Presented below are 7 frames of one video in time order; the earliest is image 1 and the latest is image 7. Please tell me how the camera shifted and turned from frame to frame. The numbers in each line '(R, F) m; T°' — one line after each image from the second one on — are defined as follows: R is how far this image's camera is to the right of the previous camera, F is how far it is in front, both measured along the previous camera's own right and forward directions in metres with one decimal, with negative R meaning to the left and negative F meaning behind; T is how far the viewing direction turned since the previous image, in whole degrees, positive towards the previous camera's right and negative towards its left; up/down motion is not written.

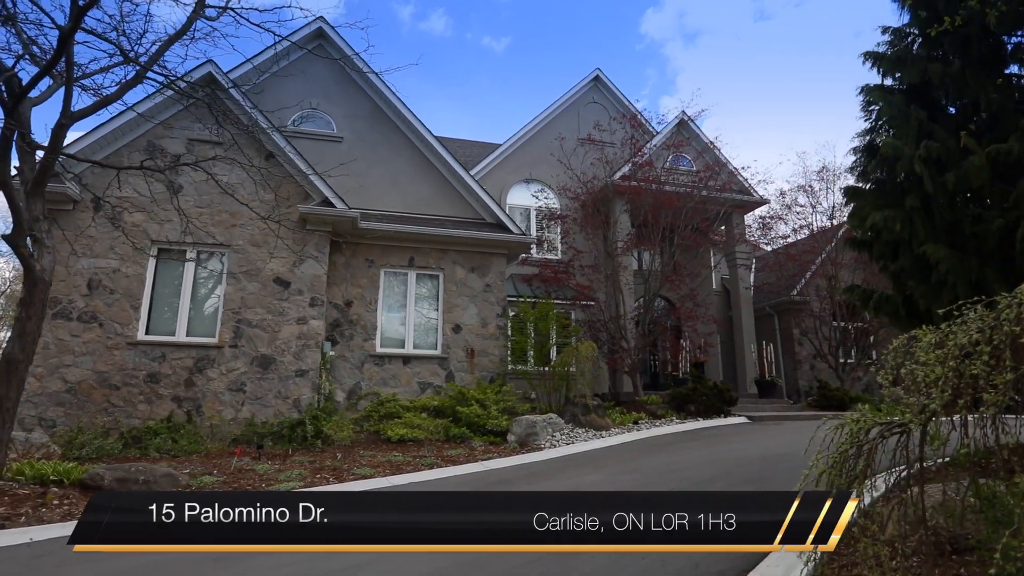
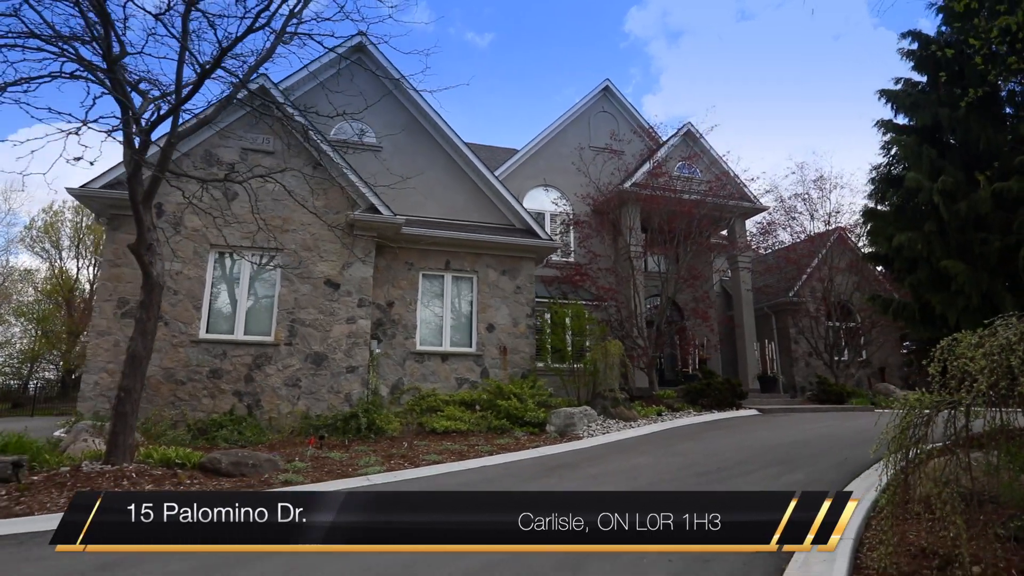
(-1.0, -0.8) m; +2°
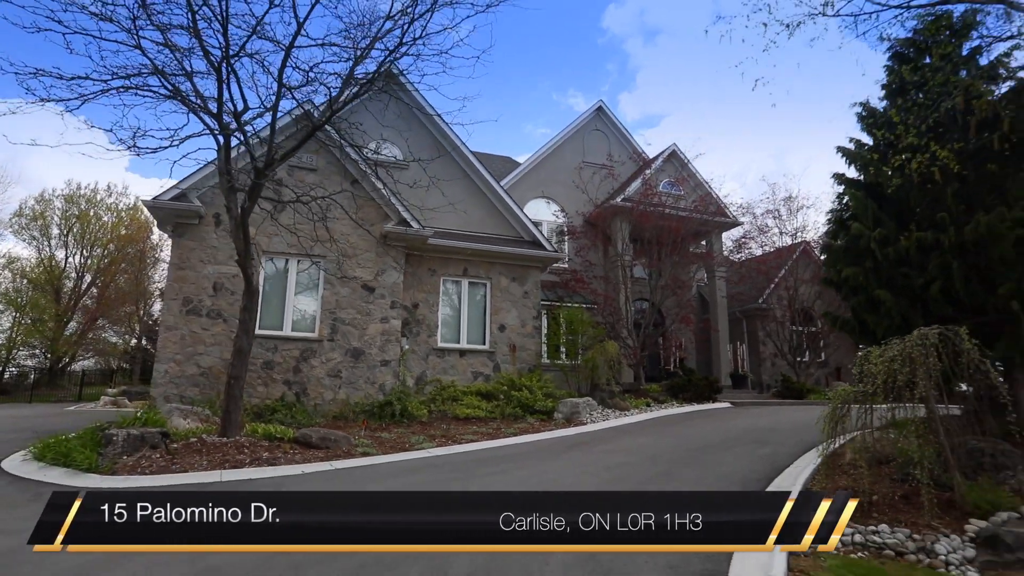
(-0.9, -1.7) m; +3°
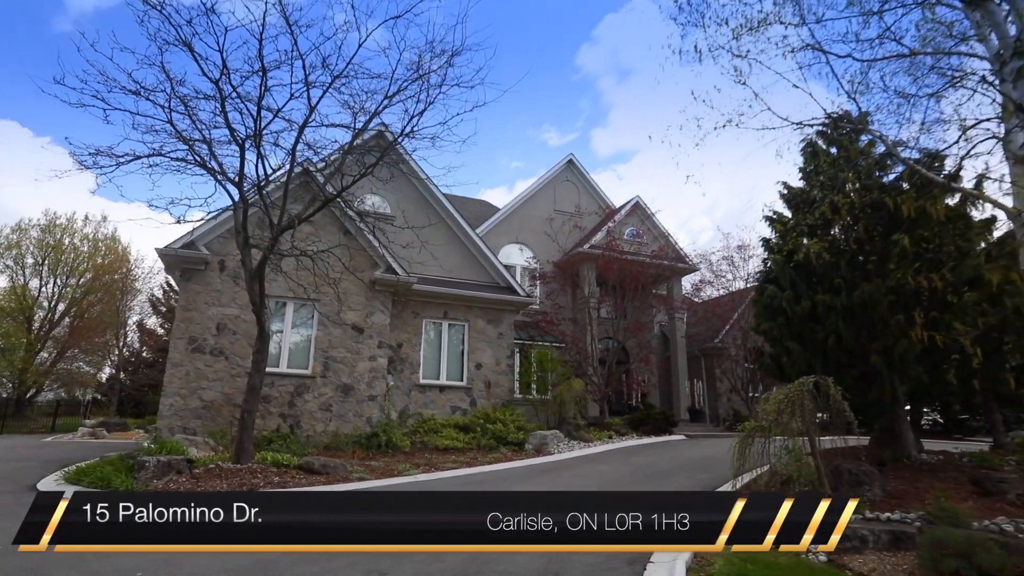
(-0.1, -1.5) m; +3°
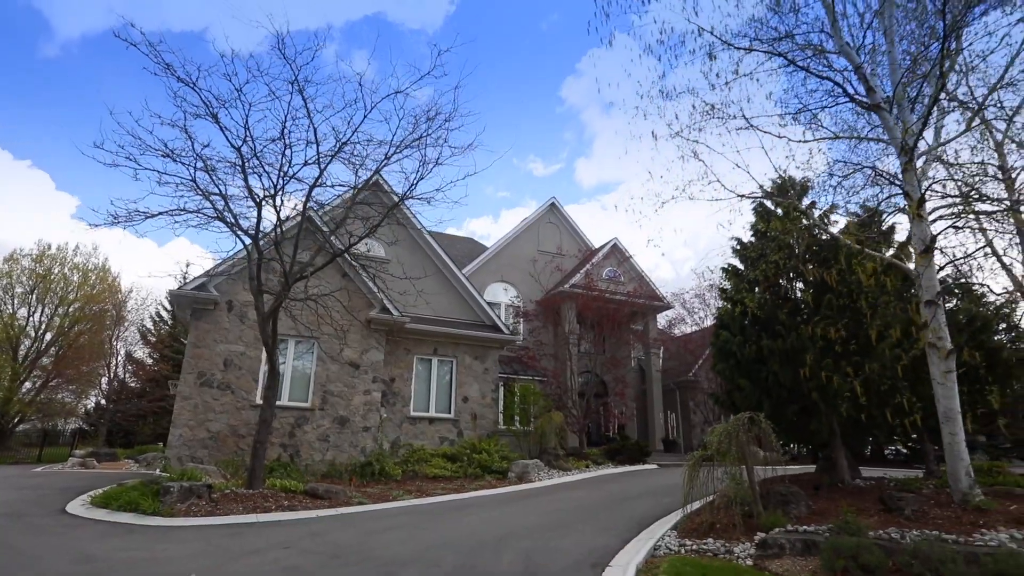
(0.0, -1.3) m; +2°
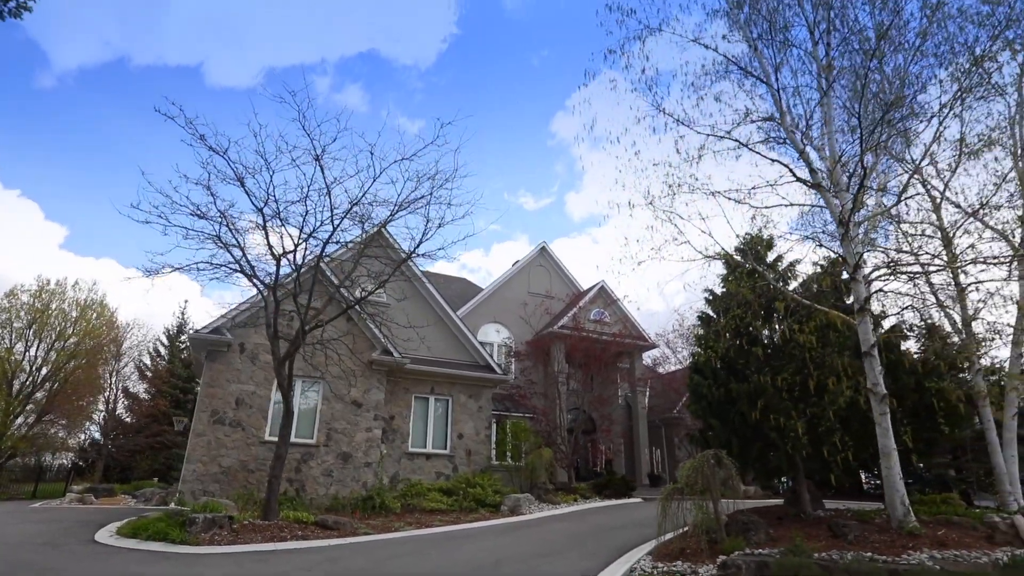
(-0.1, -1.2) m; +1°
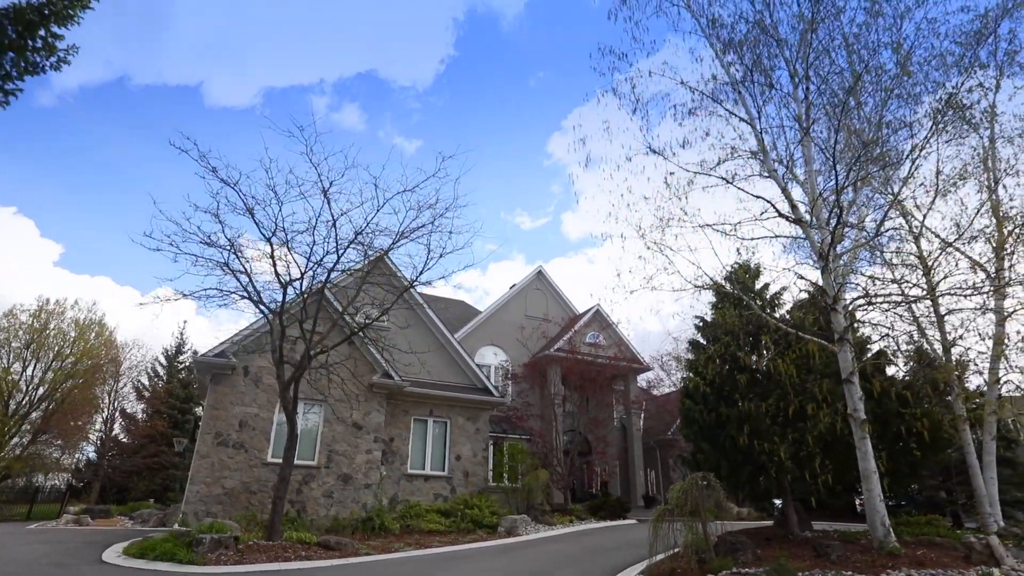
(0.0, -0.5) m; 0°
